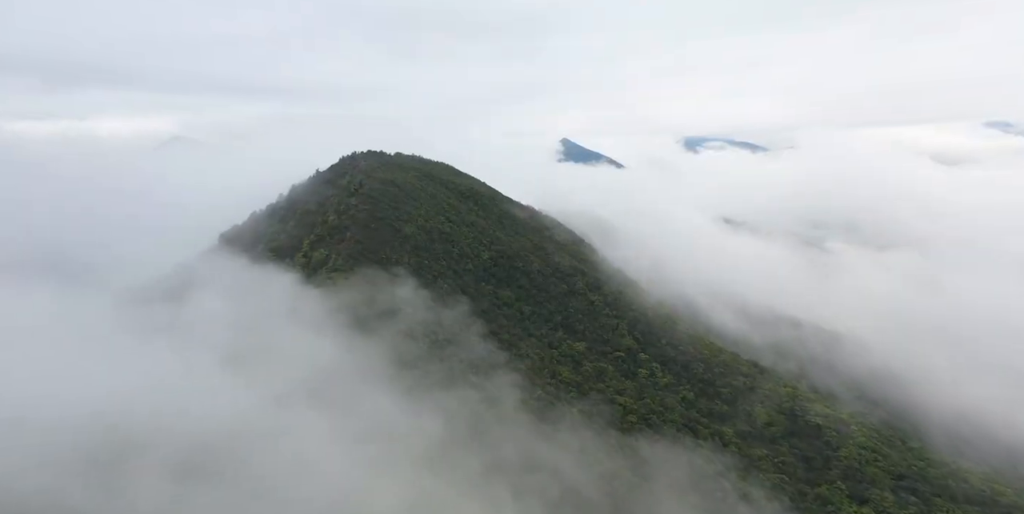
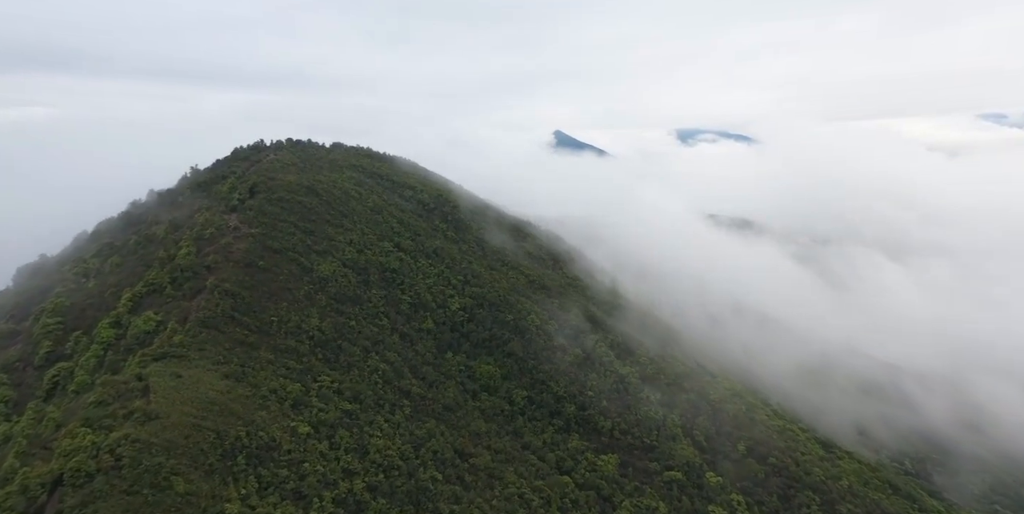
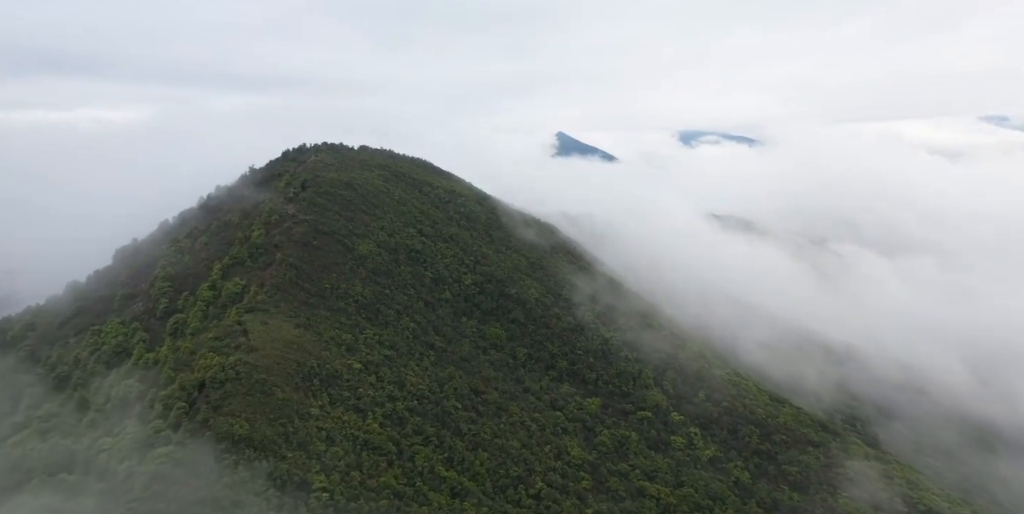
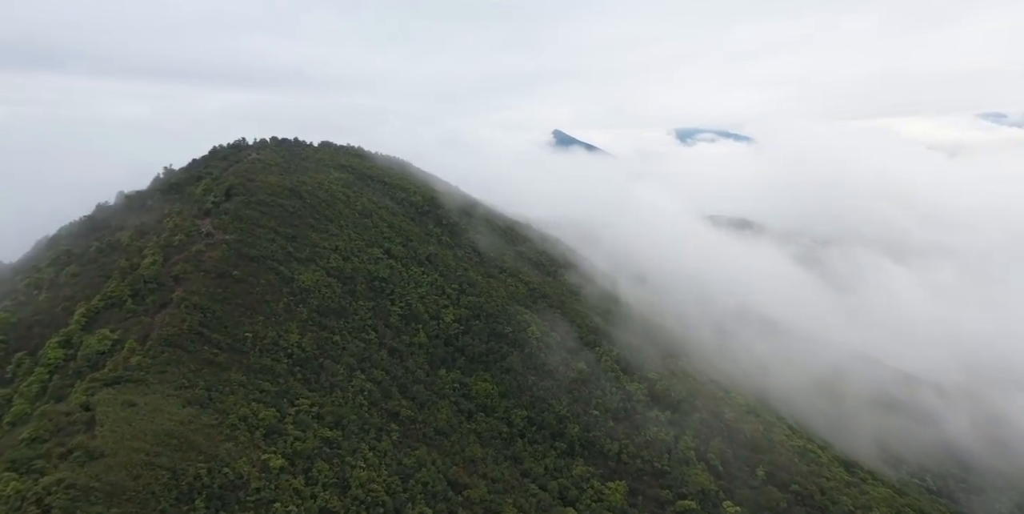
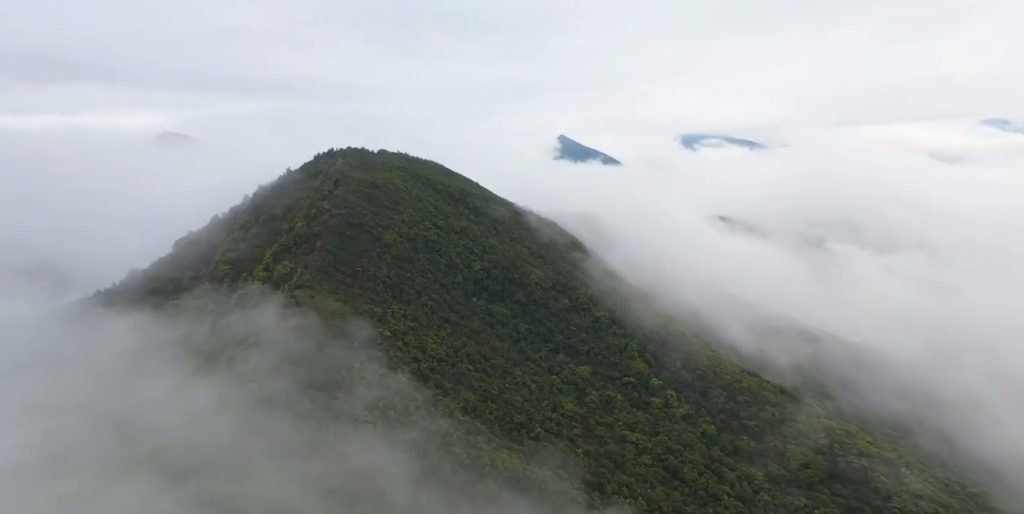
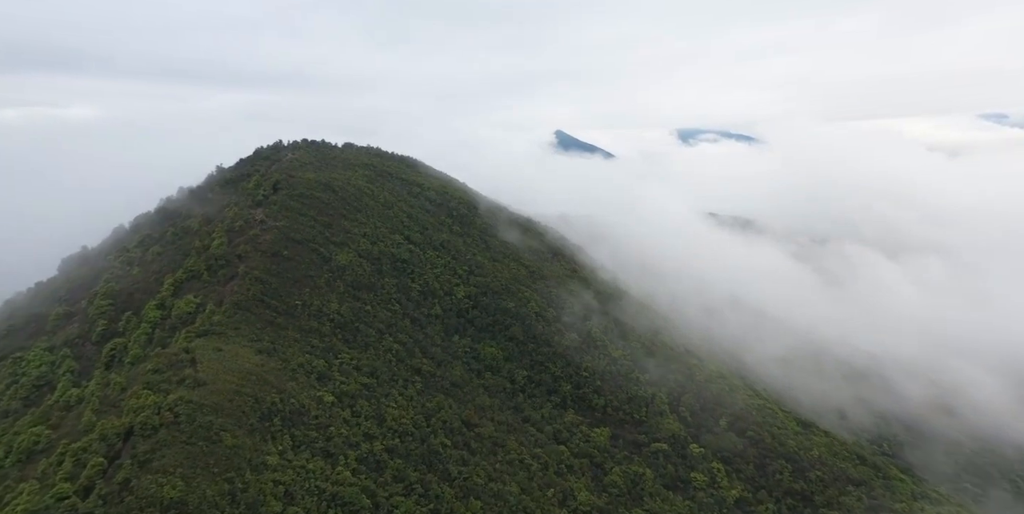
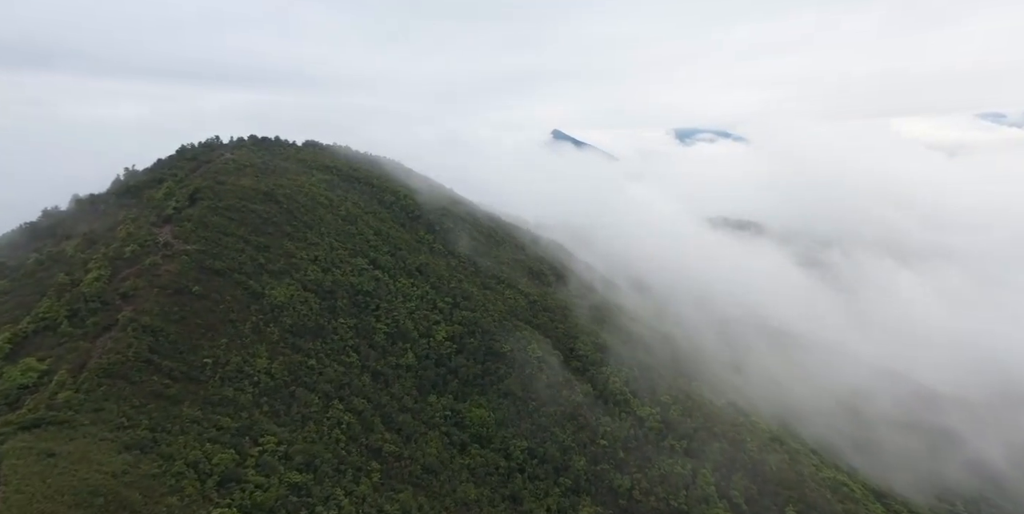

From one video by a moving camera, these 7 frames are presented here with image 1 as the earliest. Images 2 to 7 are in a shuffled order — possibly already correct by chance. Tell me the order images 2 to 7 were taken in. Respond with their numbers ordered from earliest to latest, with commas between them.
5, 3, 6, 2, 4, 7
